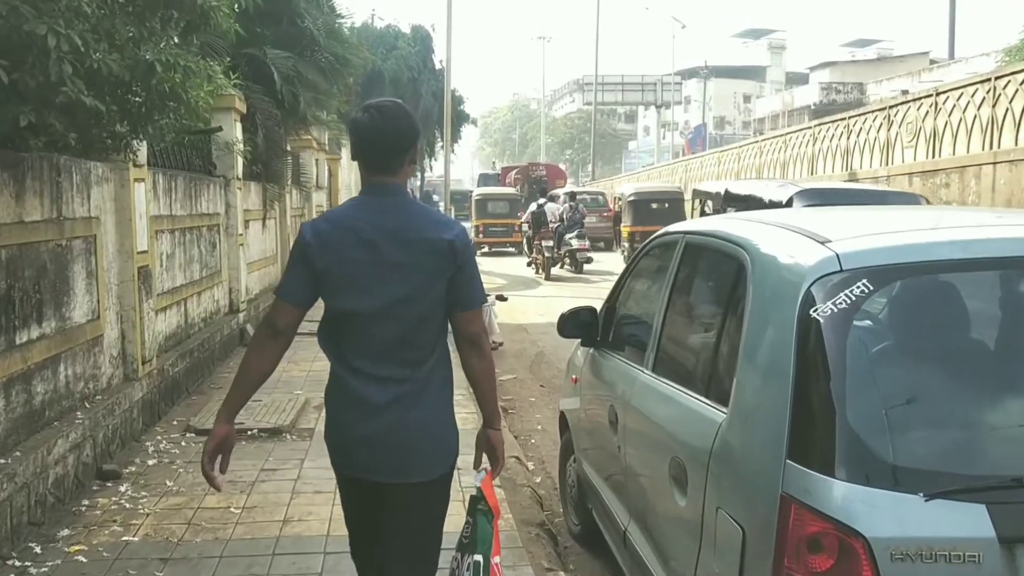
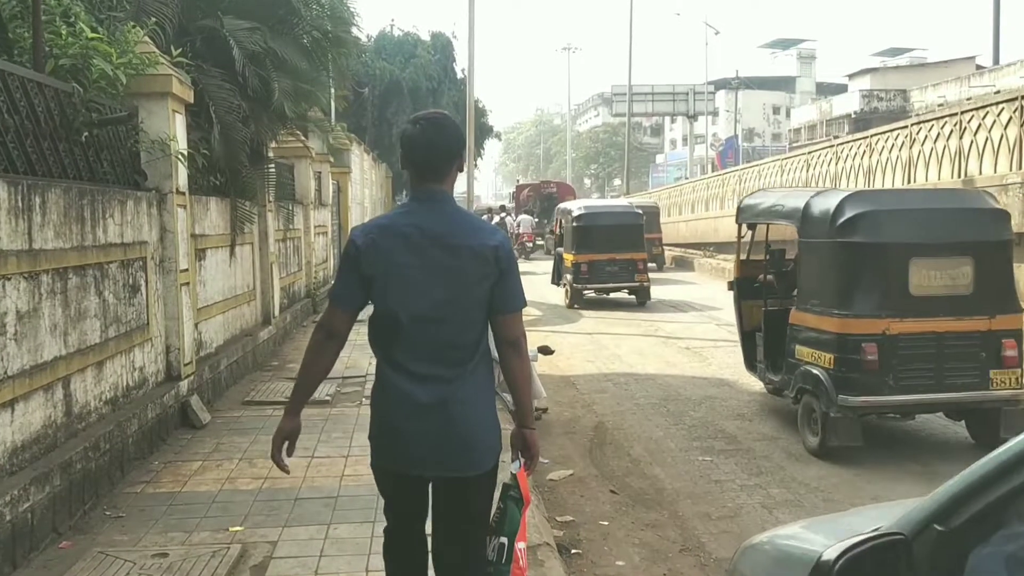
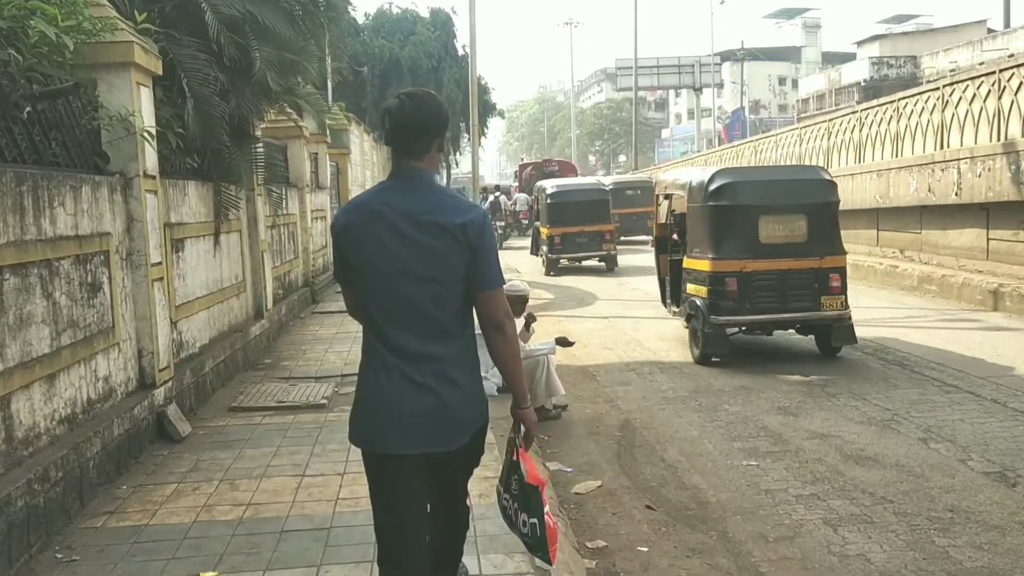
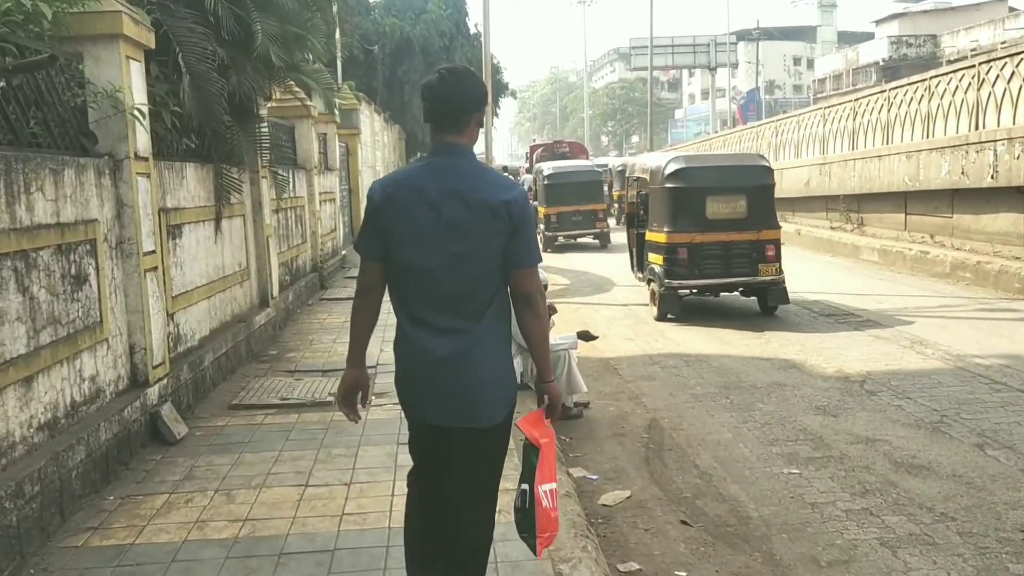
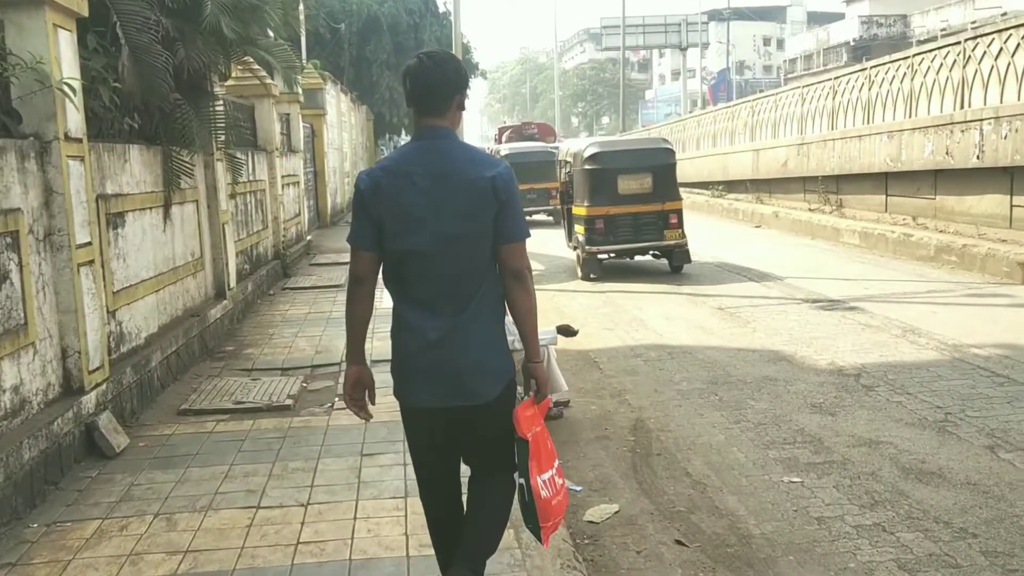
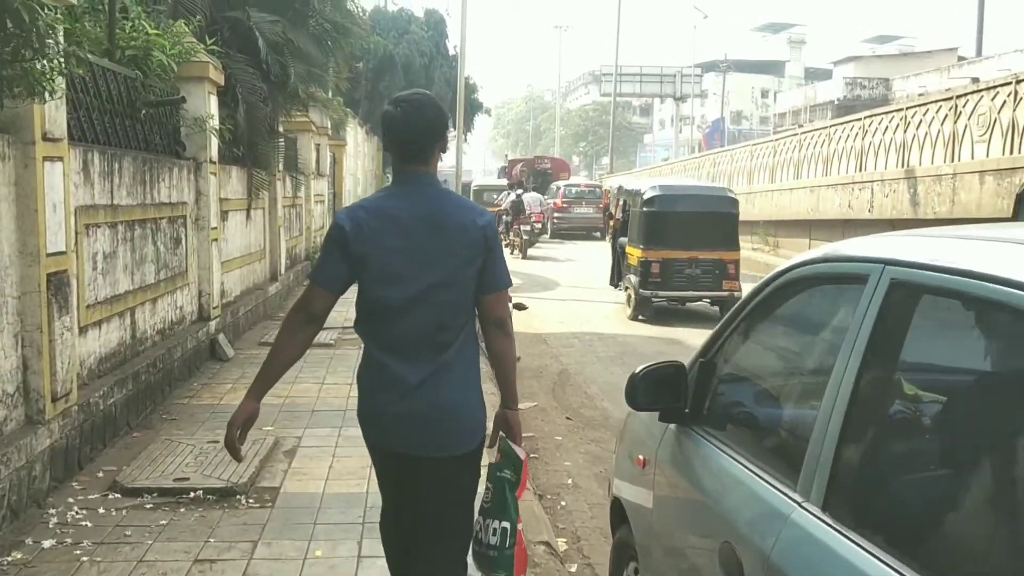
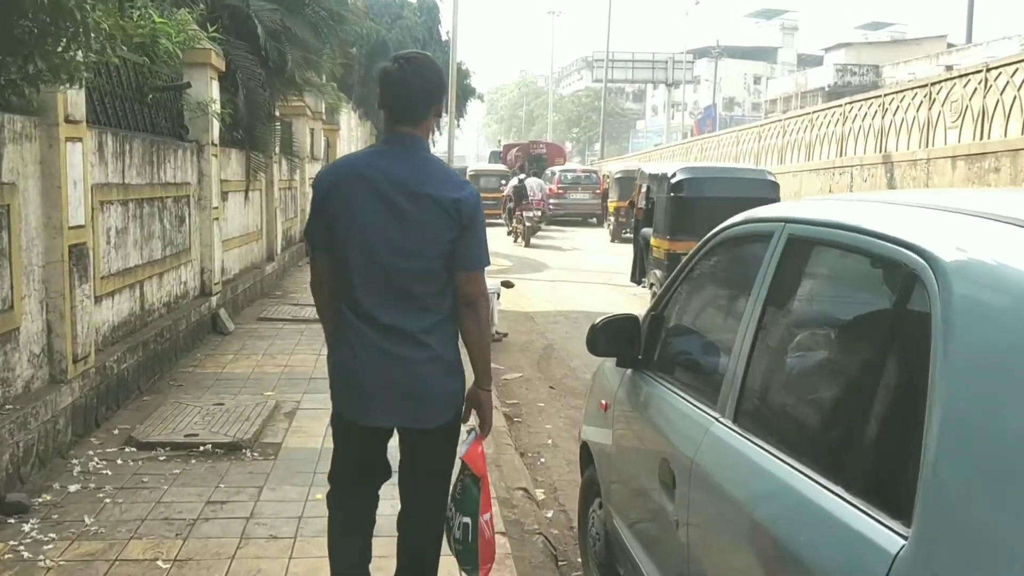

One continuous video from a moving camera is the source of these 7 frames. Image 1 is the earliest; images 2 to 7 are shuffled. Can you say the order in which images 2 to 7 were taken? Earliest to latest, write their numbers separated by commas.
7, 6, 2, 3, 4, 5
